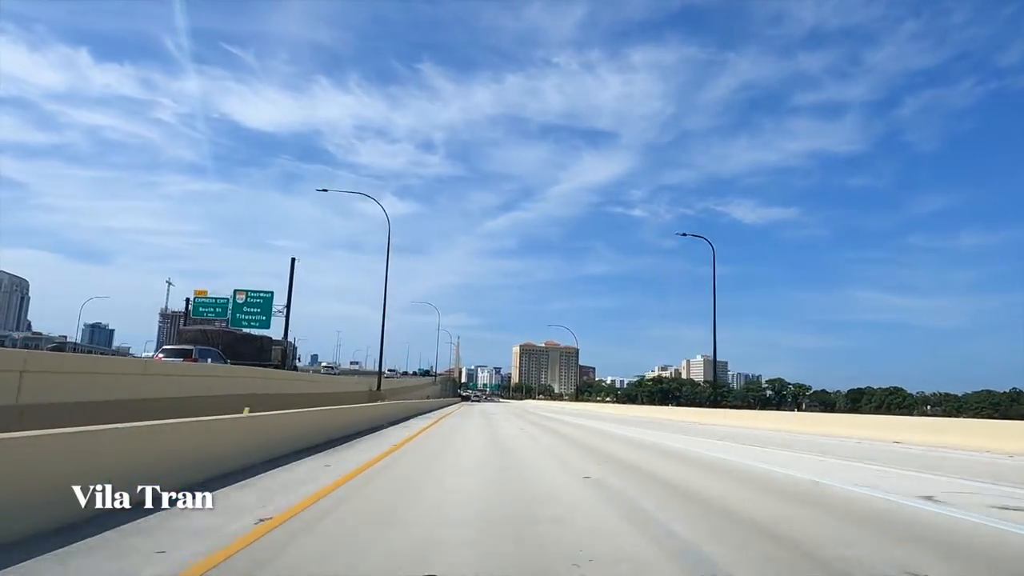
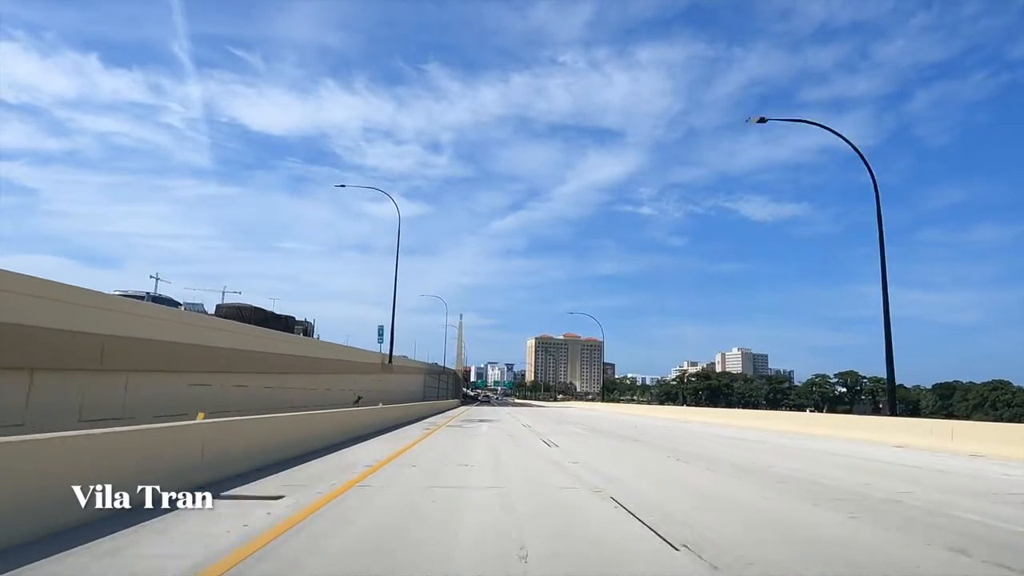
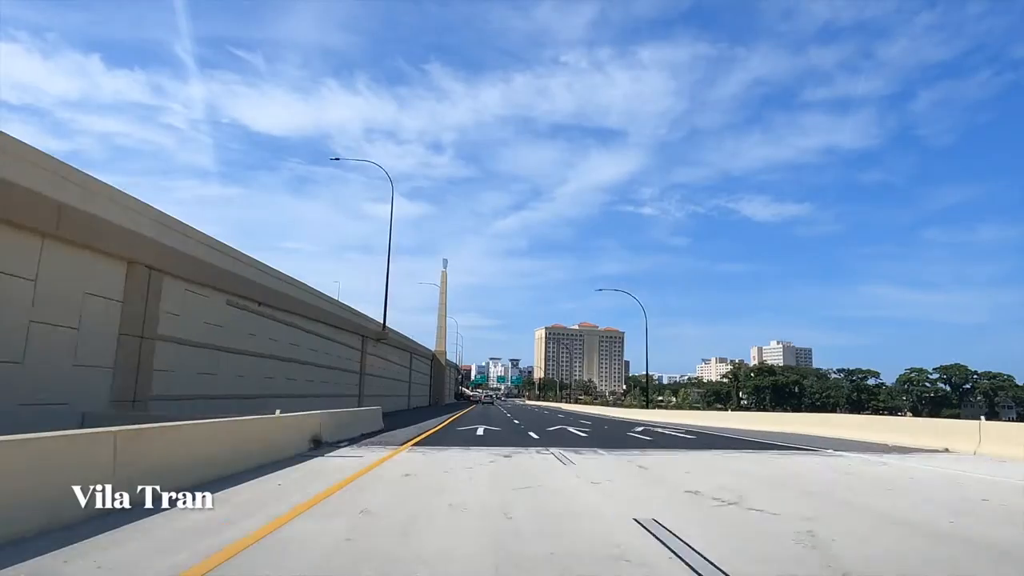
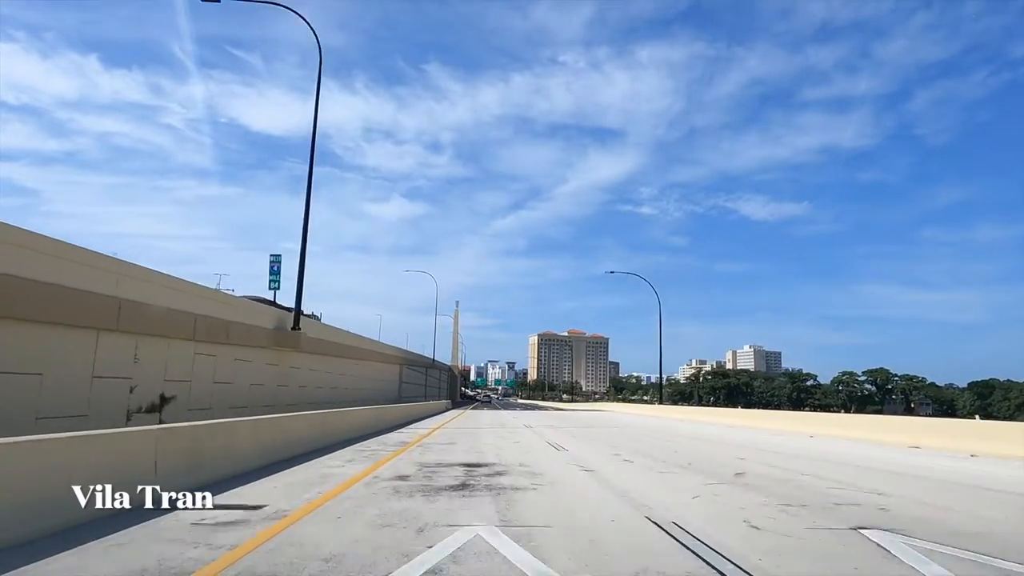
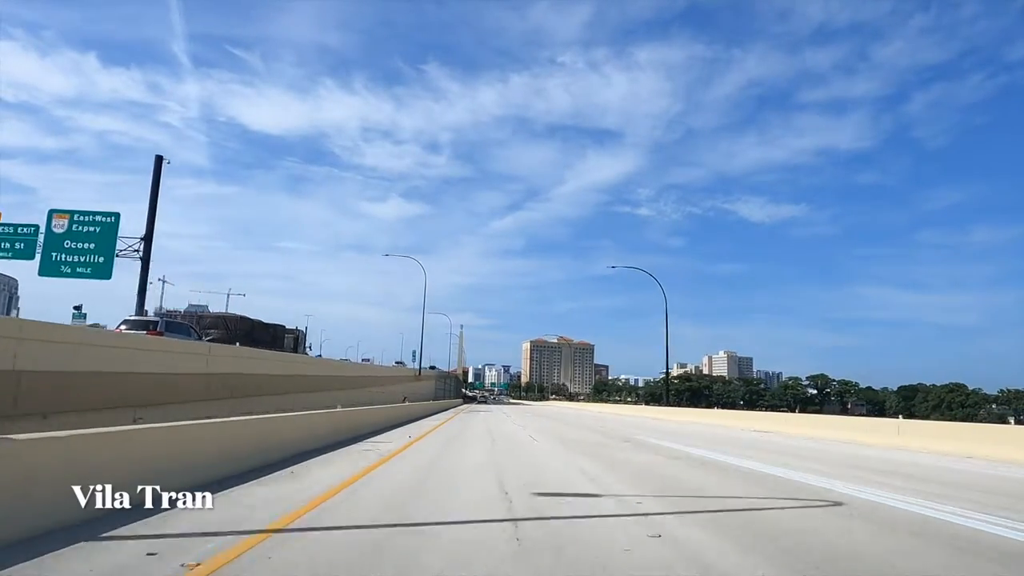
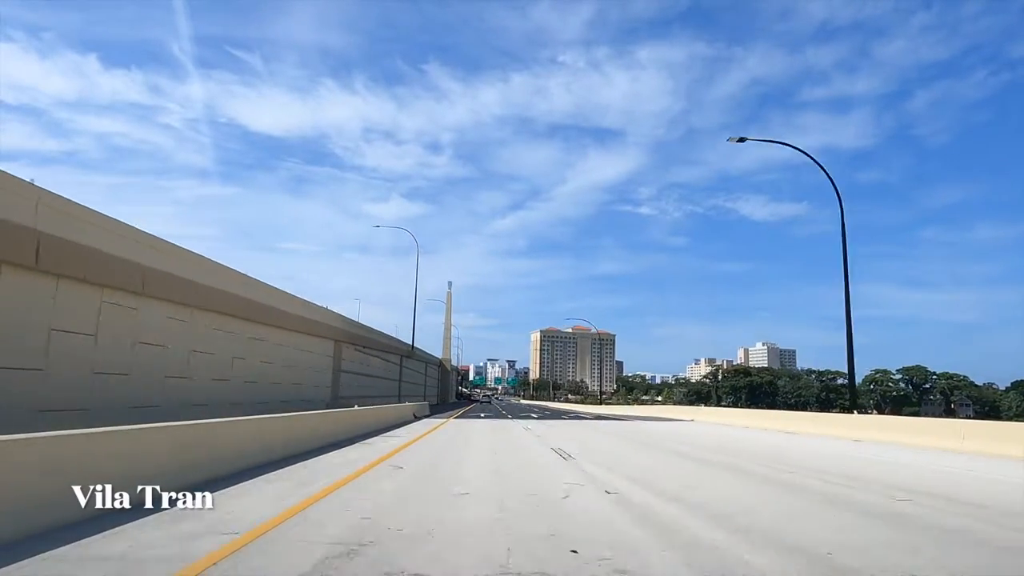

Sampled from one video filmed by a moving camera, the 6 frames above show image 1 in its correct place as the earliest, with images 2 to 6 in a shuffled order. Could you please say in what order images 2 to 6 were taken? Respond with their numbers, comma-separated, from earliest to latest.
5, 2, 4, 6, 3
